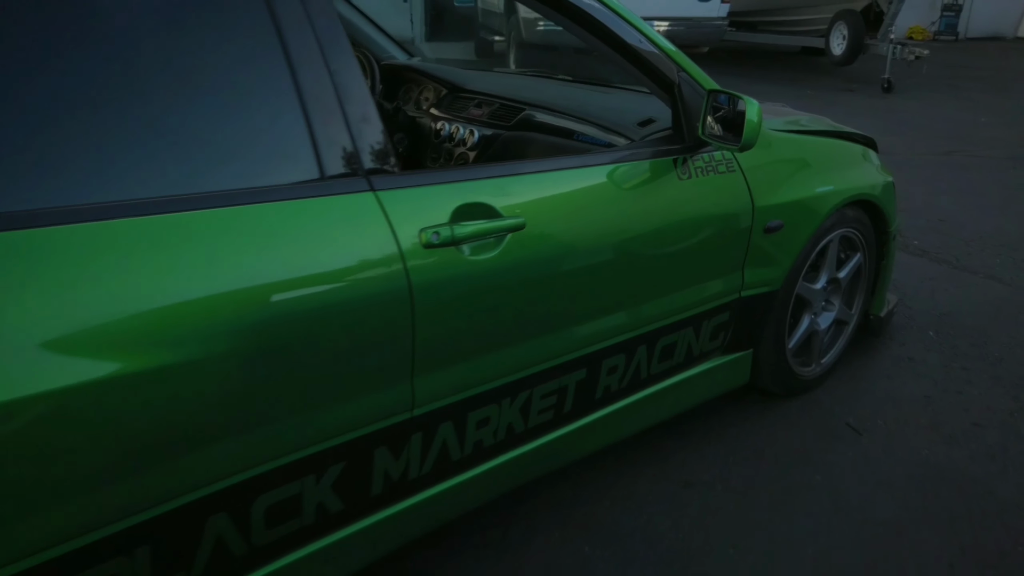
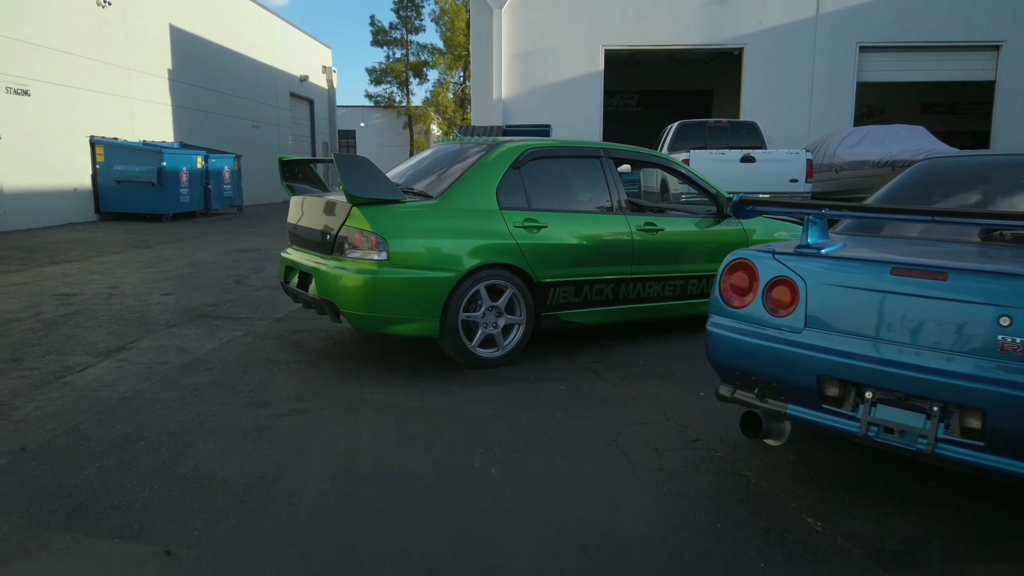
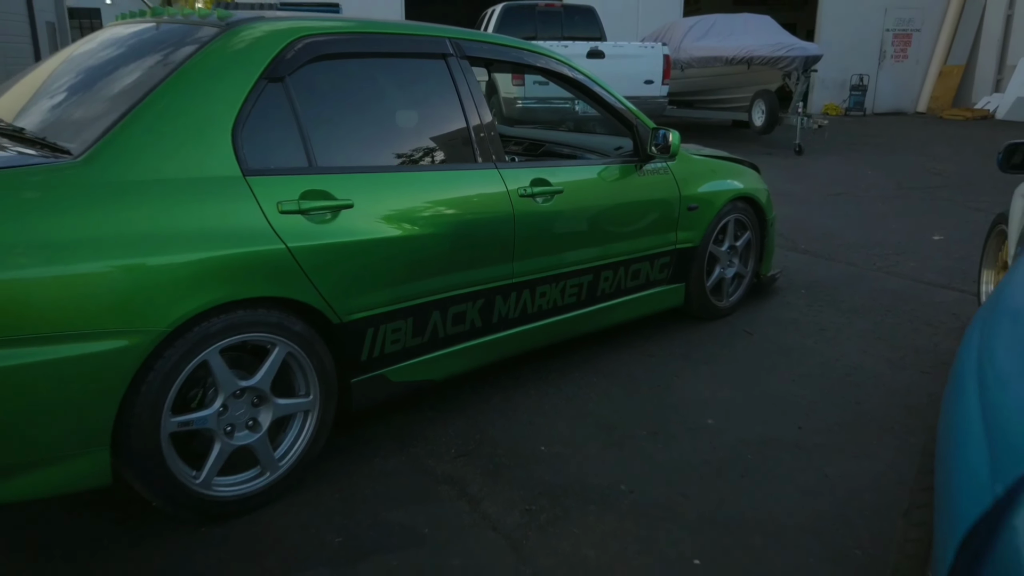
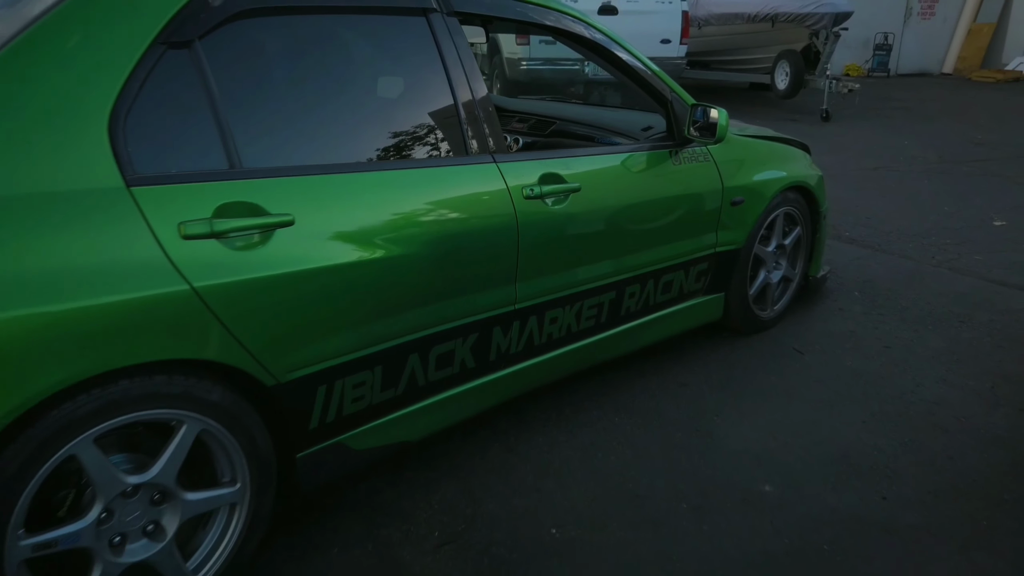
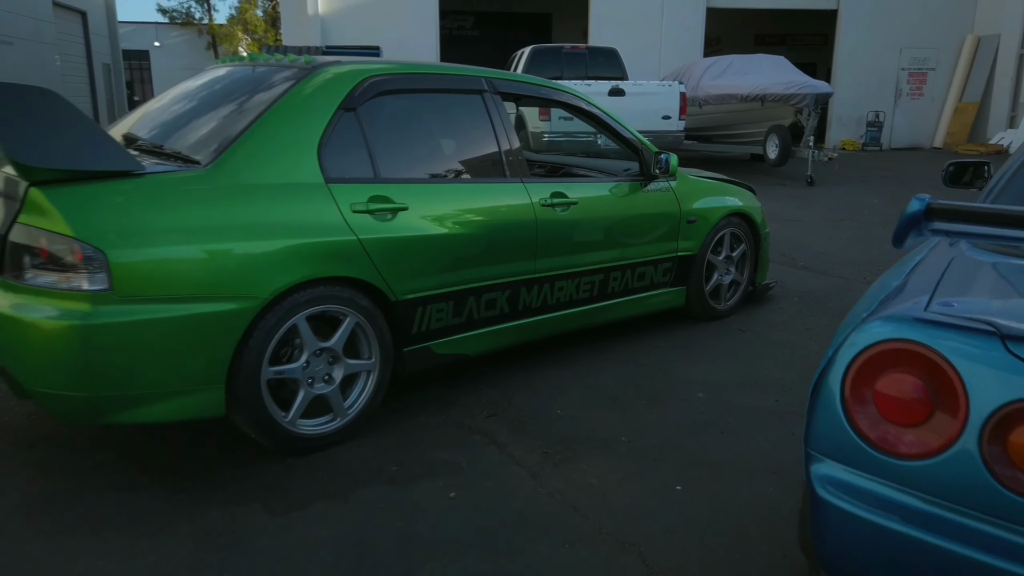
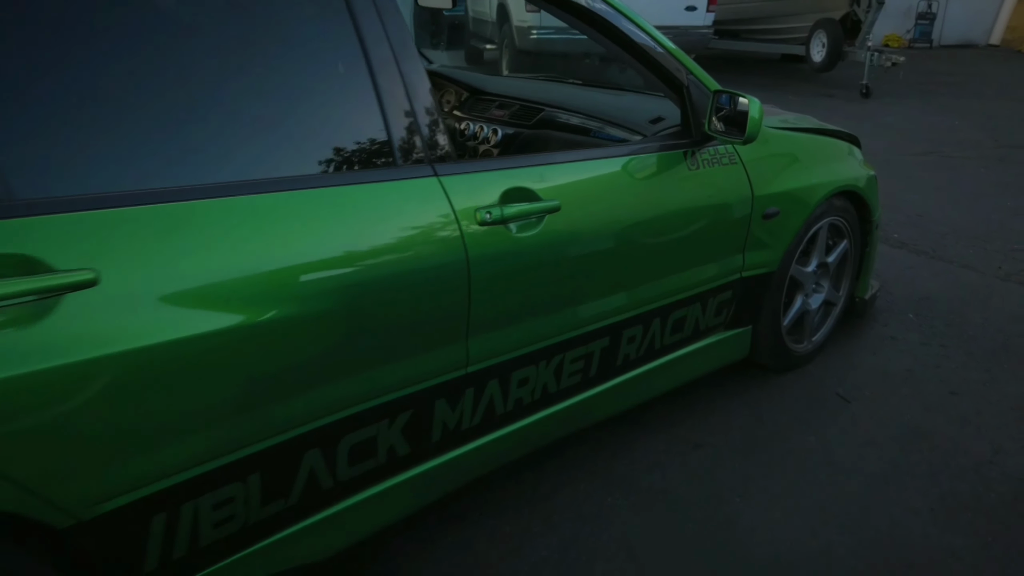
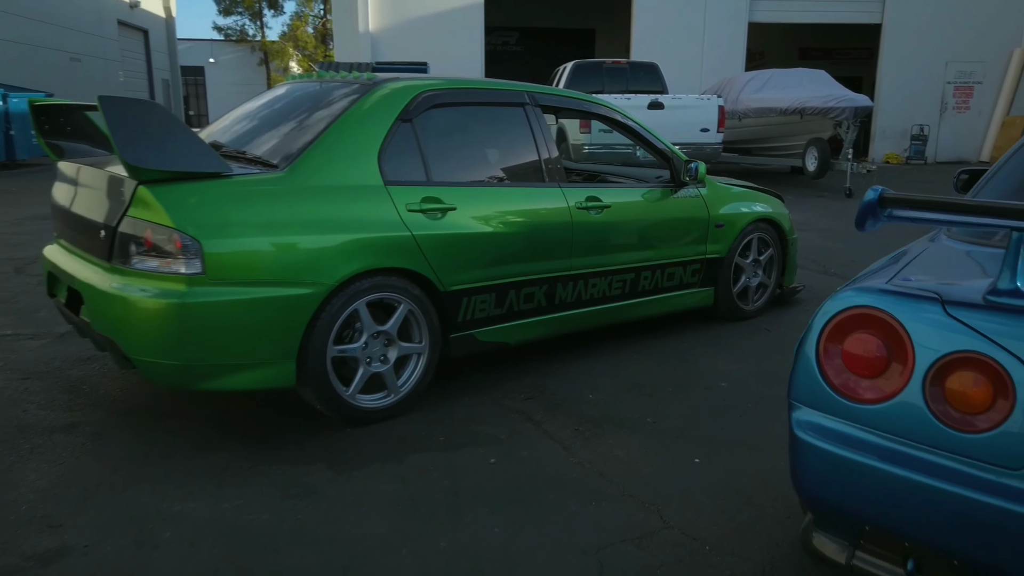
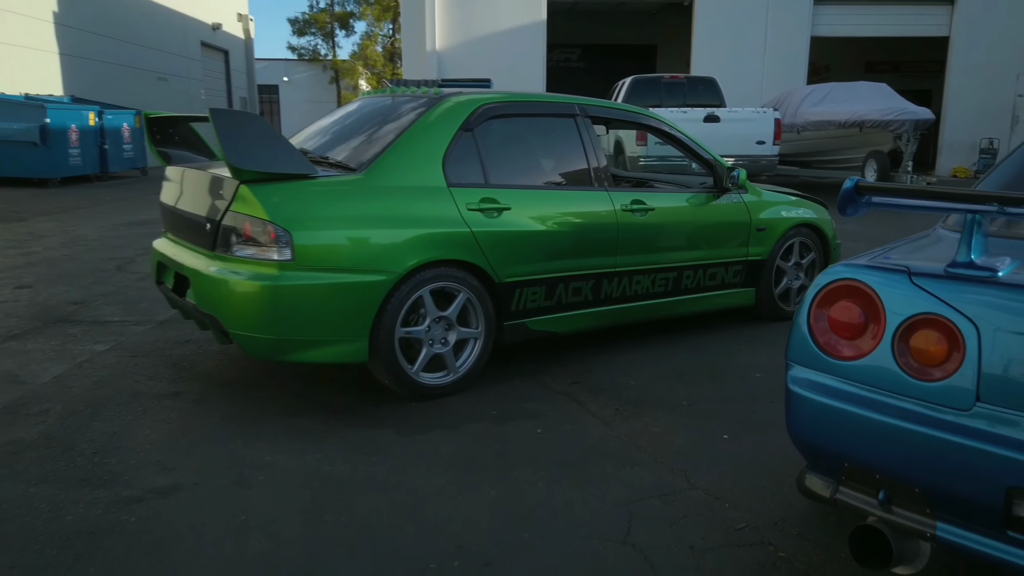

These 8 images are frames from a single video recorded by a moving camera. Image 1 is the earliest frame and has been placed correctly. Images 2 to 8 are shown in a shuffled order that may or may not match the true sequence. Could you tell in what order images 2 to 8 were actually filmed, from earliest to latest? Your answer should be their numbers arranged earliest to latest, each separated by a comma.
6, 4, 3, 5, 7, 8, 2
